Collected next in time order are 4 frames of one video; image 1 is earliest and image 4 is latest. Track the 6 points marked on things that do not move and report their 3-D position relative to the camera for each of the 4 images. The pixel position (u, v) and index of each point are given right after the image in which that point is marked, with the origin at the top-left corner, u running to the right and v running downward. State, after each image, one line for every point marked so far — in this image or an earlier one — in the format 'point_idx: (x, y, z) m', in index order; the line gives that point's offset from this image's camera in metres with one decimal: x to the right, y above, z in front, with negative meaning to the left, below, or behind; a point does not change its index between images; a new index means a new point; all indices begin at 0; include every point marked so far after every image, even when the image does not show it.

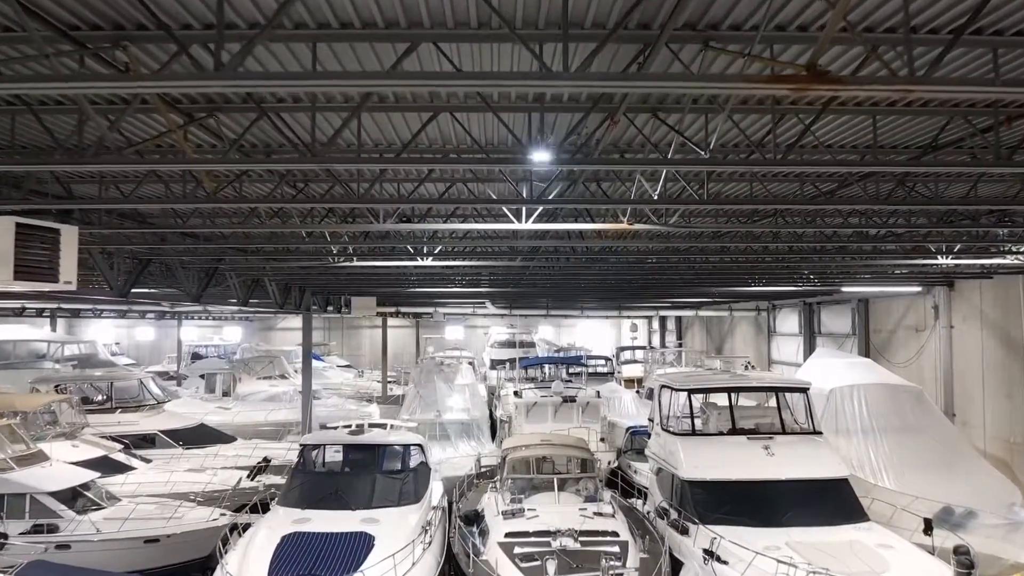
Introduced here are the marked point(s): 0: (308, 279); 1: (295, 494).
0: (-2.5, +0.1, +10.3) m
1: (-1.7, -1.6, +6.8) m
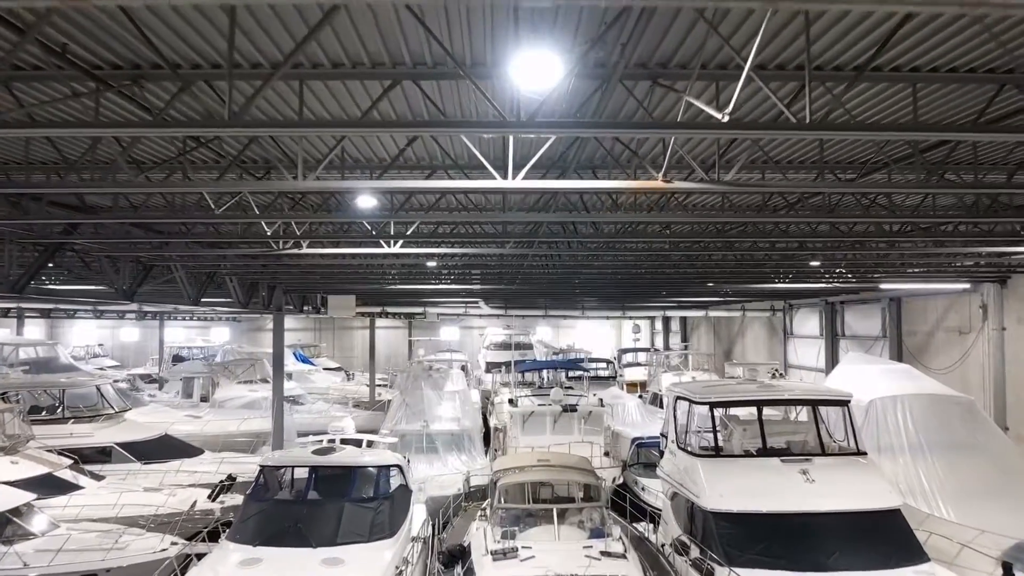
0: (-2.5, +0.1, +9.3) m
1: (-1.7, -1.6, +5.8) m
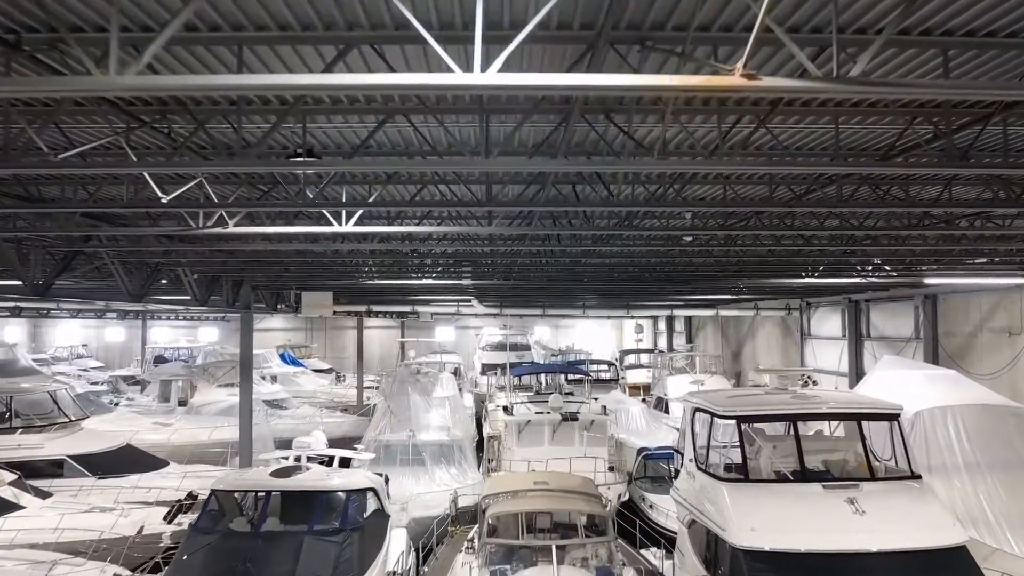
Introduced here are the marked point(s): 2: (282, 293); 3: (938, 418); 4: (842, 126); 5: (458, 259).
0: (-2.6, +0.2, +8.4) m
1: (-1.8, -1.5, +4.9) m
2: (-3.2, -0.1, +12.2) m
3: (+3.1, -0.9, +6.4) m
4: (+2.1, +1.0, +5.4) m
5: (-0.5, +0.3, +8.7) m
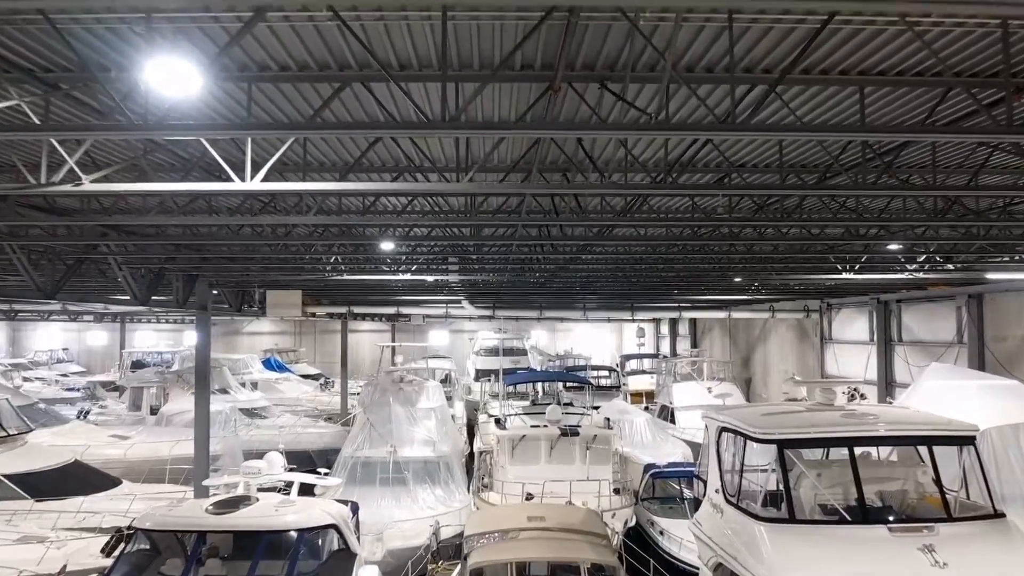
0: (-2.7, +0.2, +7.4) m
1: (-1.8, -1.5, +3.9) m
2: (-3.3, -0.1, +11.2) m
3: (+3.0, -0.9, +5.4) m
4: (+2.0, +1.0, +4.5) m
5: (-0.6, +0.3, +7.8) m
